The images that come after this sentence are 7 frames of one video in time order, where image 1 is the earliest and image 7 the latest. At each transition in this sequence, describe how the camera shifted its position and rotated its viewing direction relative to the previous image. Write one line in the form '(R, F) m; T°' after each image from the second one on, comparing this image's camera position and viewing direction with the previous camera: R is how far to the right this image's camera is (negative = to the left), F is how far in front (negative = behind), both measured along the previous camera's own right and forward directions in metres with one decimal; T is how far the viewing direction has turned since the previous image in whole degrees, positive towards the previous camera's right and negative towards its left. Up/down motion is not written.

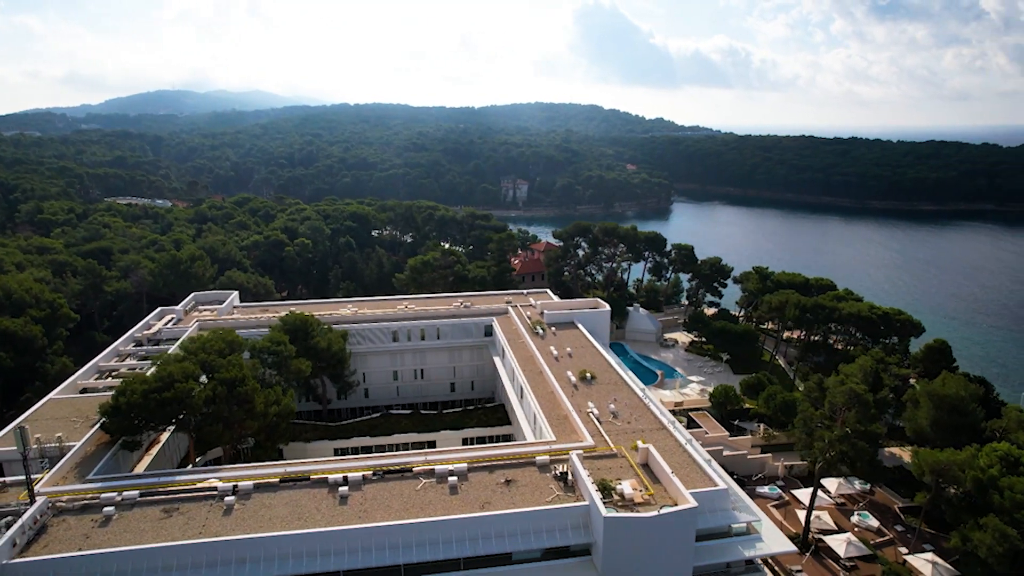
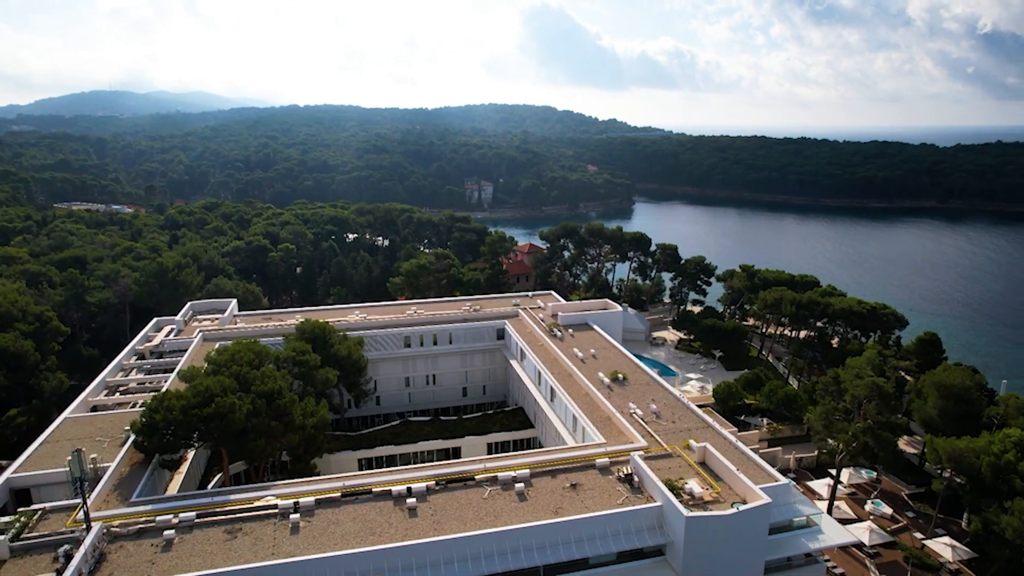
(-3.8, +0.3) m; +4°
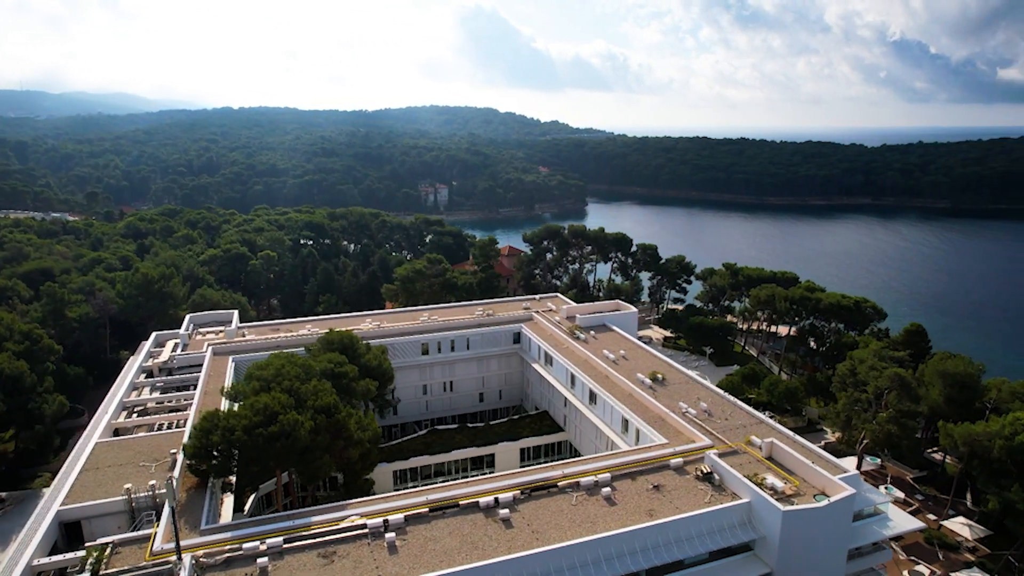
(-4.9, +0.4) m; +5°
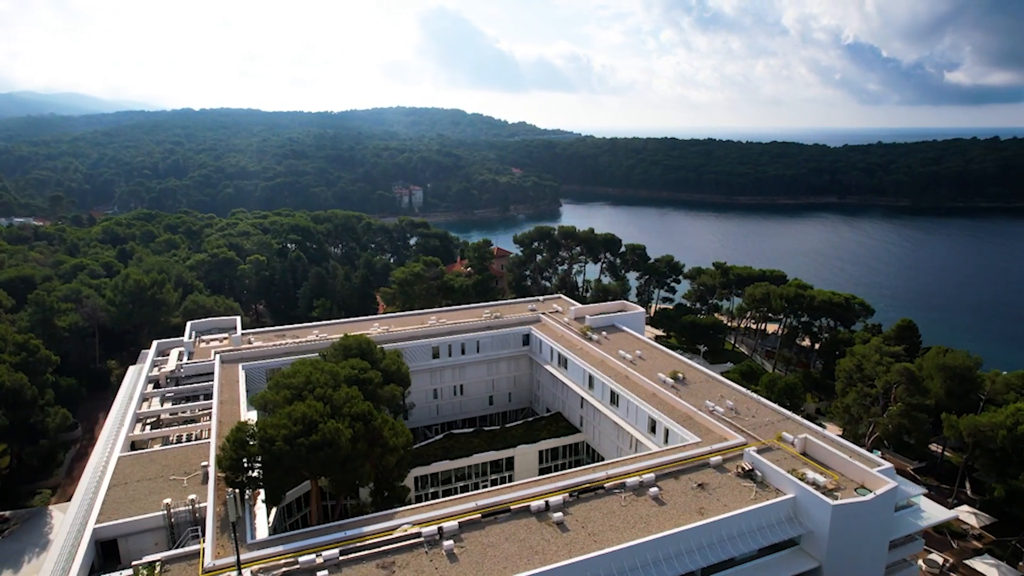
(-2.7, +0.2) m; +3°
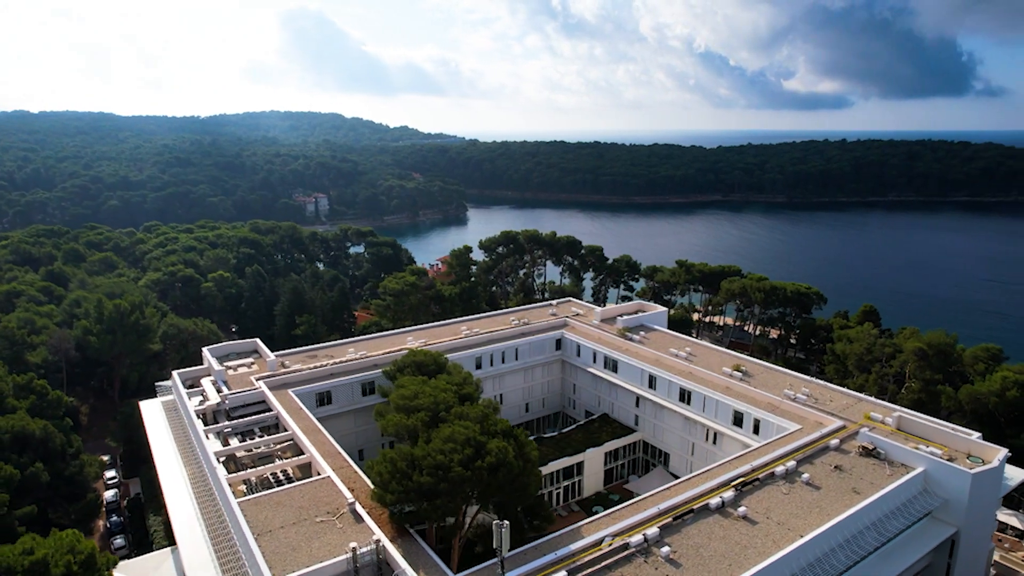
(-9.8, +1.2) m; +11°
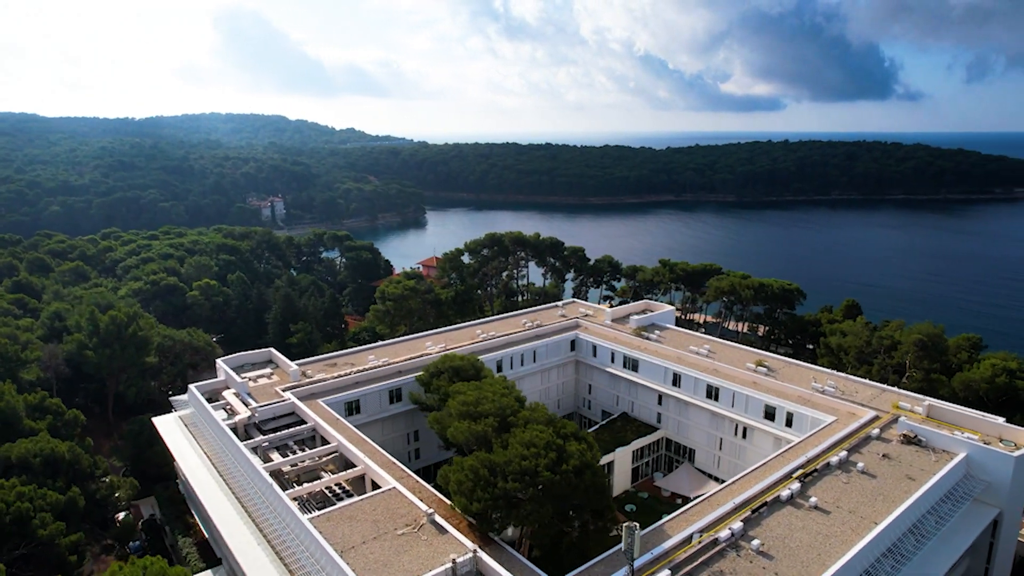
(-4.4, +0.3) m; +5°
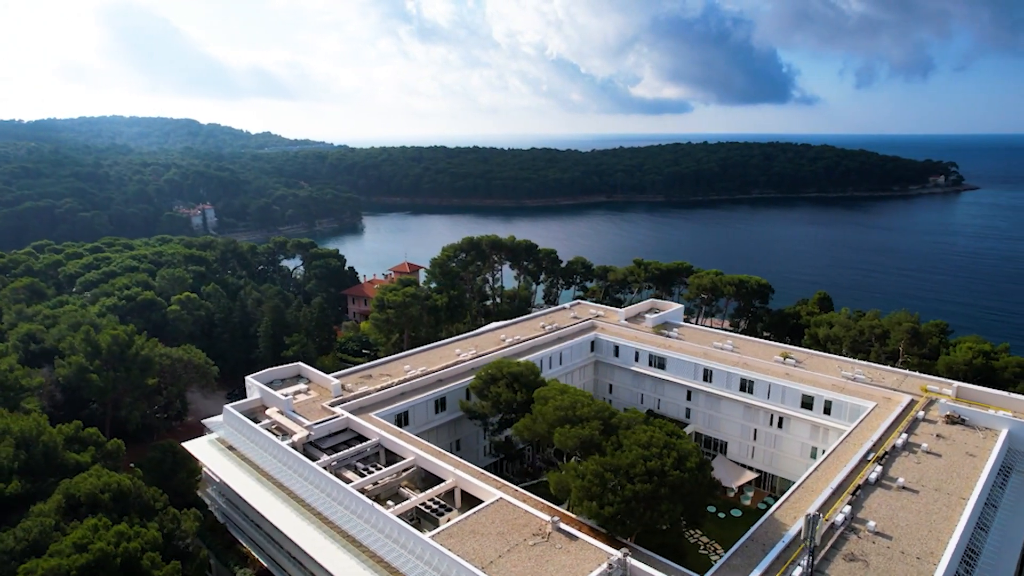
(-6.4, +0.5) m; +7°
